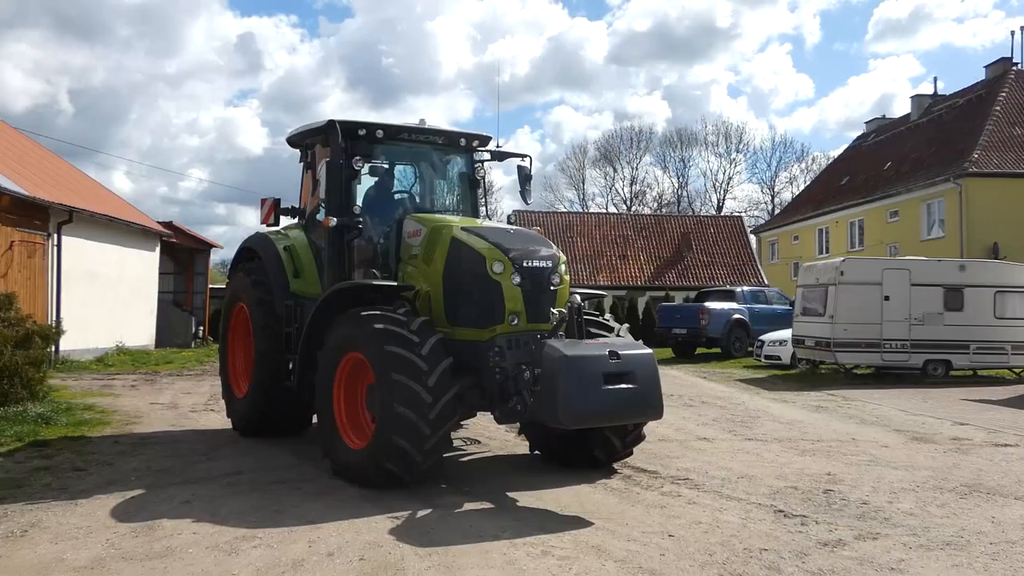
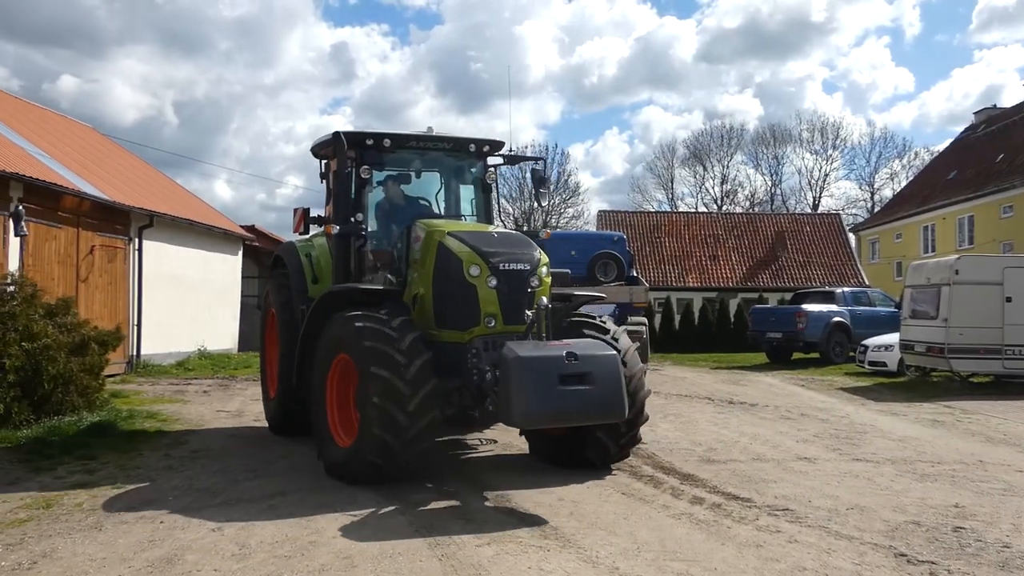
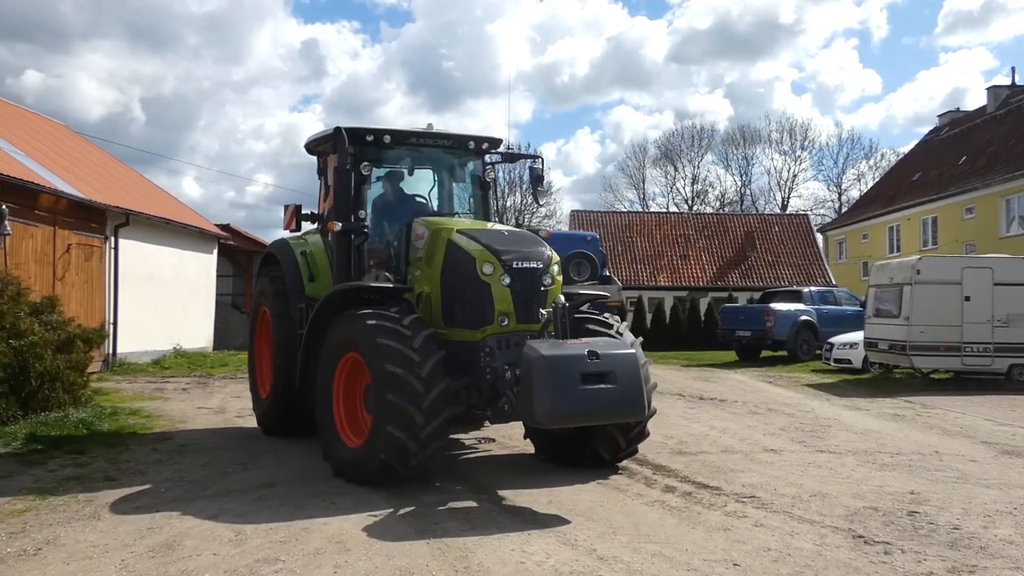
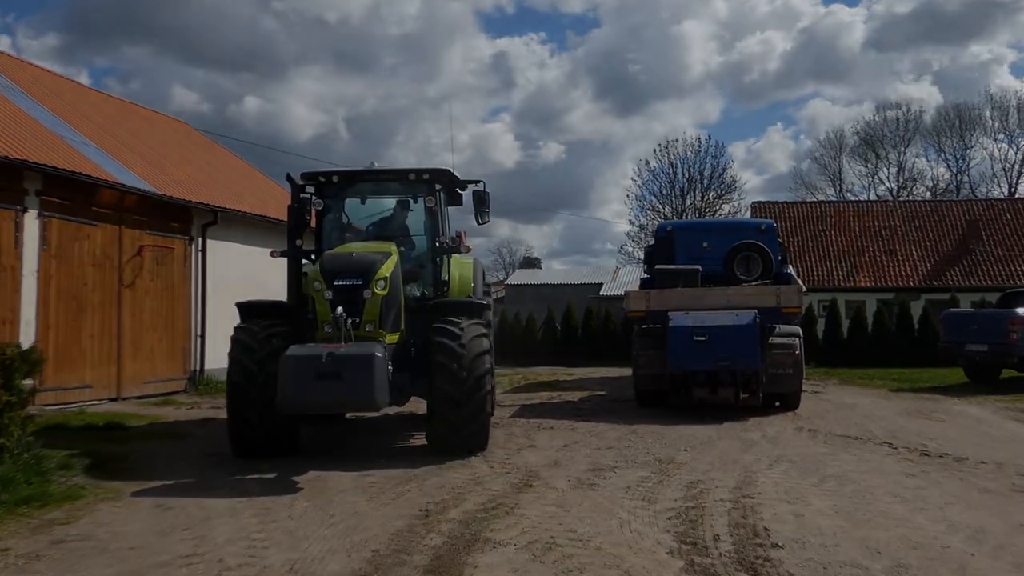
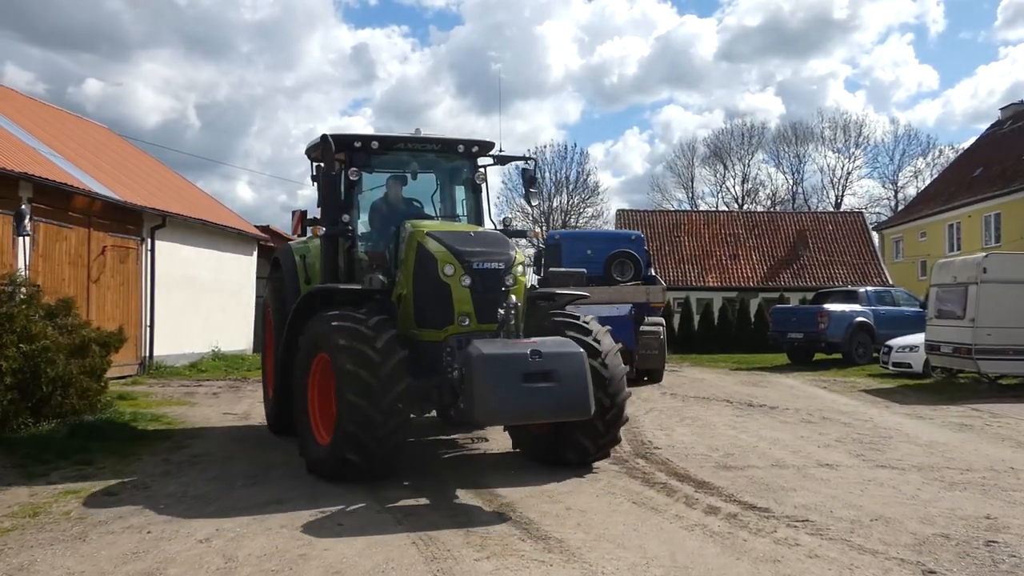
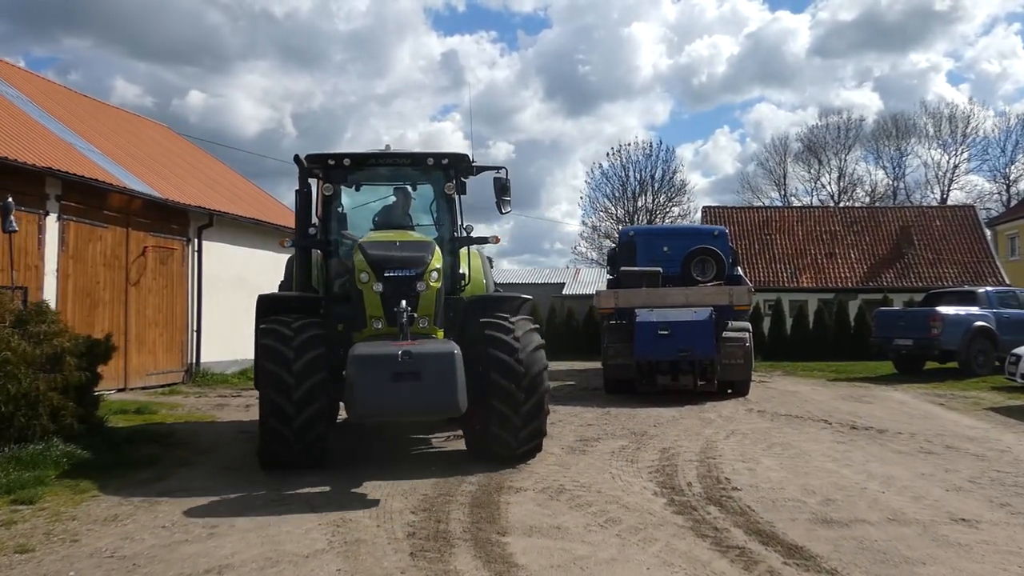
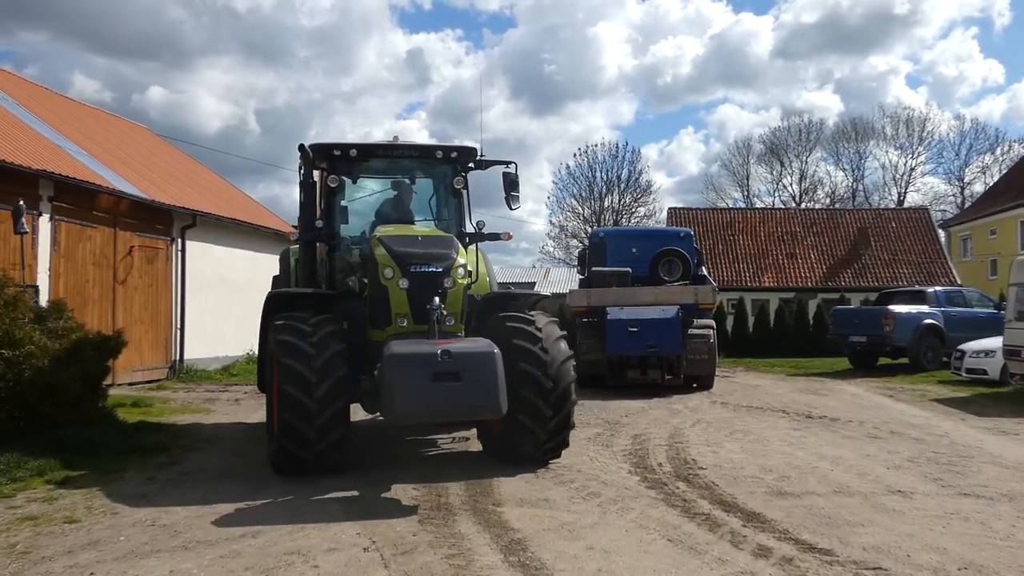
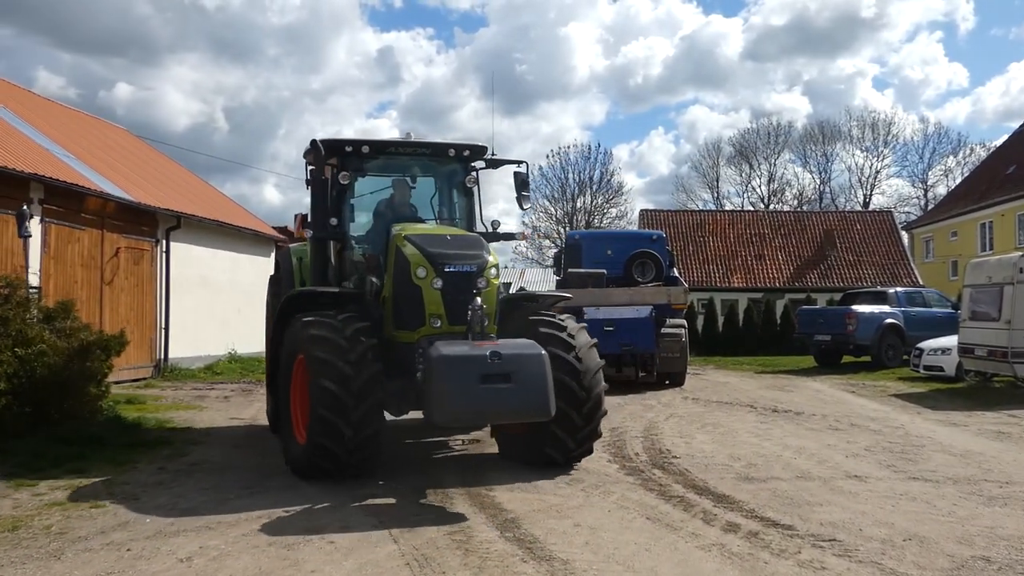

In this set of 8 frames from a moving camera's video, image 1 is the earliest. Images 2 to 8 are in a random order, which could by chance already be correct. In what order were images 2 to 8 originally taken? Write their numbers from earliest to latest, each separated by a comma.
3, 2, 5, 8, 7, 6, 4
